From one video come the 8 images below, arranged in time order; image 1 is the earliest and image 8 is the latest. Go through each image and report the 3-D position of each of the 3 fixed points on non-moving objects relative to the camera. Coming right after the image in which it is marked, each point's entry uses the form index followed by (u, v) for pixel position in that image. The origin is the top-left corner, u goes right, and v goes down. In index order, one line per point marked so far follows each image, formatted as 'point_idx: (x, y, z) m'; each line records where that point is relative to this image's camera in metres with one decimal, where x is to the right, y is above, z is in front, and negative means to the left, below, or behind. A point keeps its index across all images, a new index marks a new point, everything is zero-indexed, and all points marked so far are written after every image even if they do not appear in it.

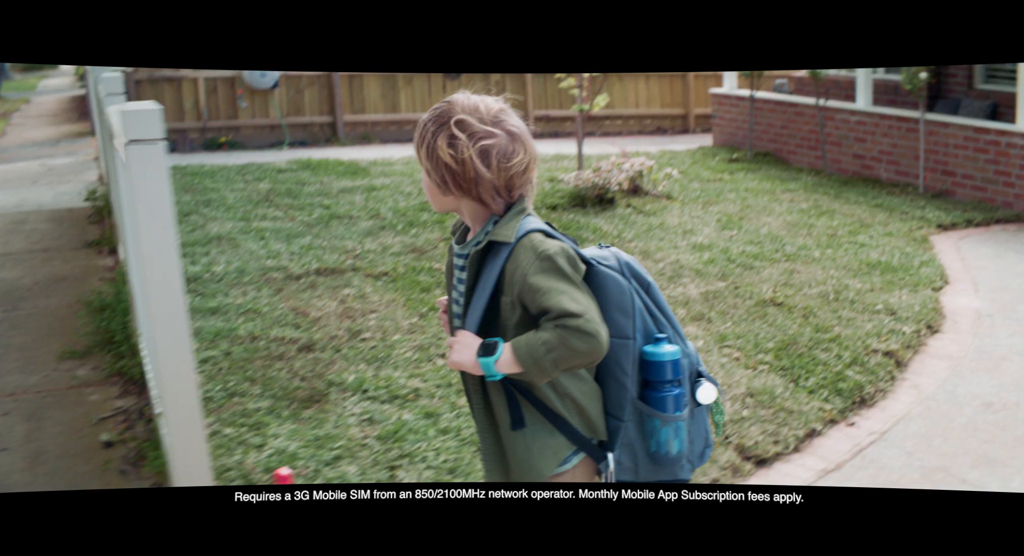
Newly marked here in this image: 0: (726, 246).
0: (+1.2, +0.2, +4.9) m
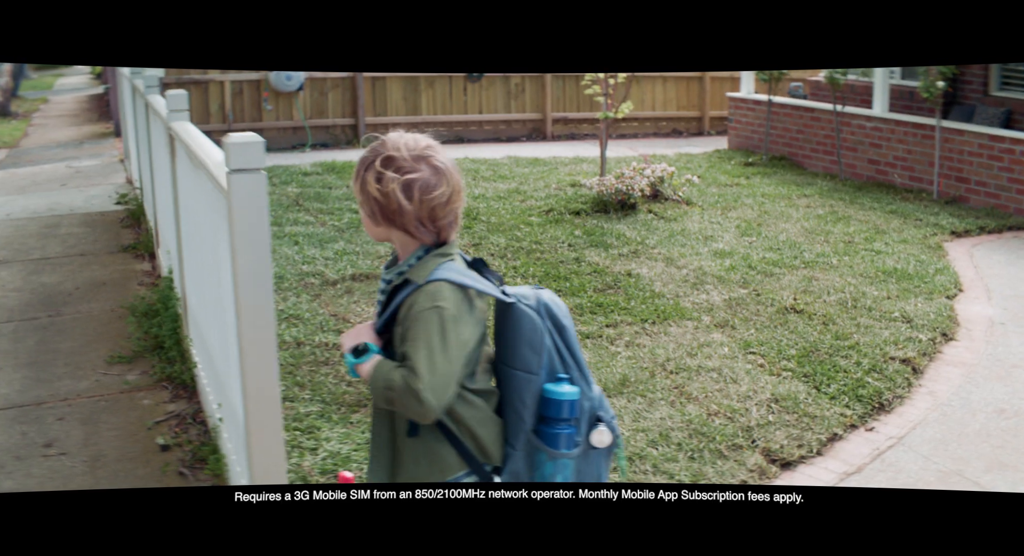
0: (+1.4, +0.1, +5.0) m
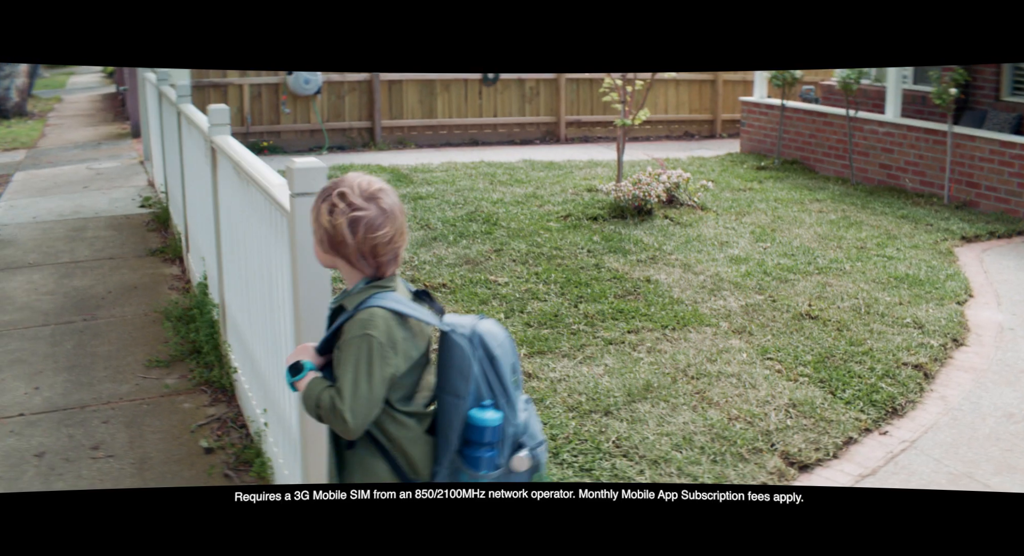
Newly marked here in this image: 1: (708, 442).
0: (+1.5, +0.1, +5.2) m
1: (+0.7, -0.6, +3.0) m
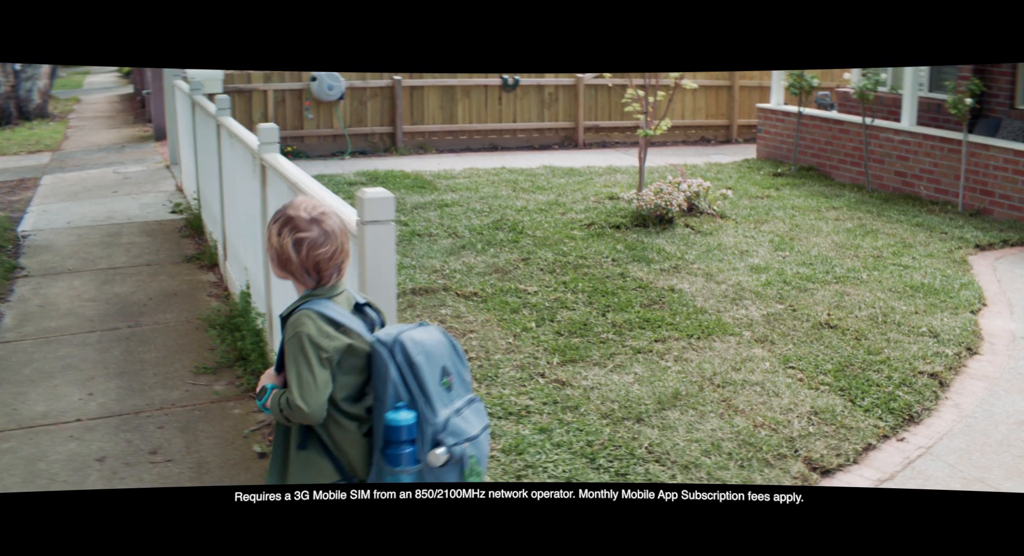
0: (+1.6, +0.1, +5.3) m
1: (+0.8, -0.6, +3.2) m
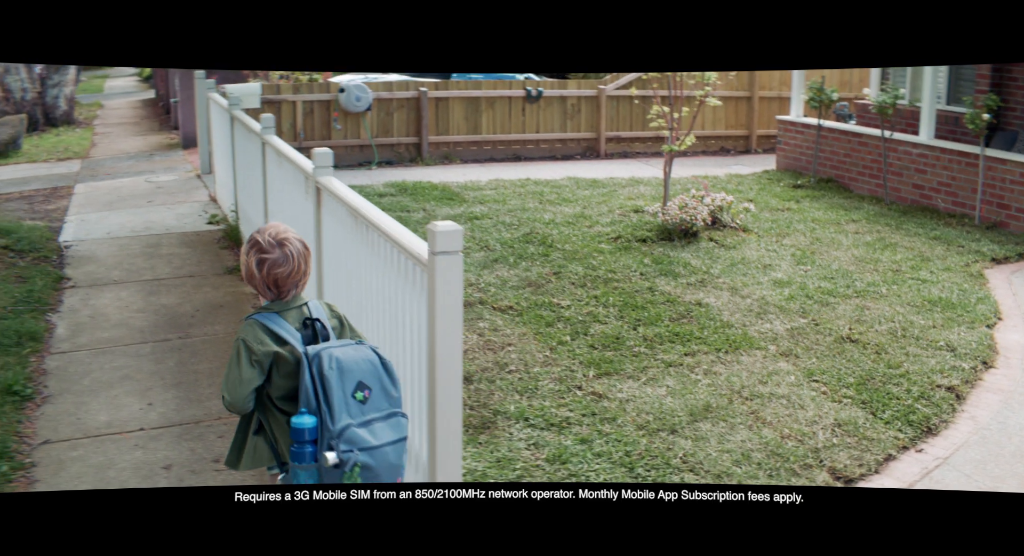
0: (+1.8, 0.0, +5.5) m
1: (+1.0, -0.7, +3.4) m
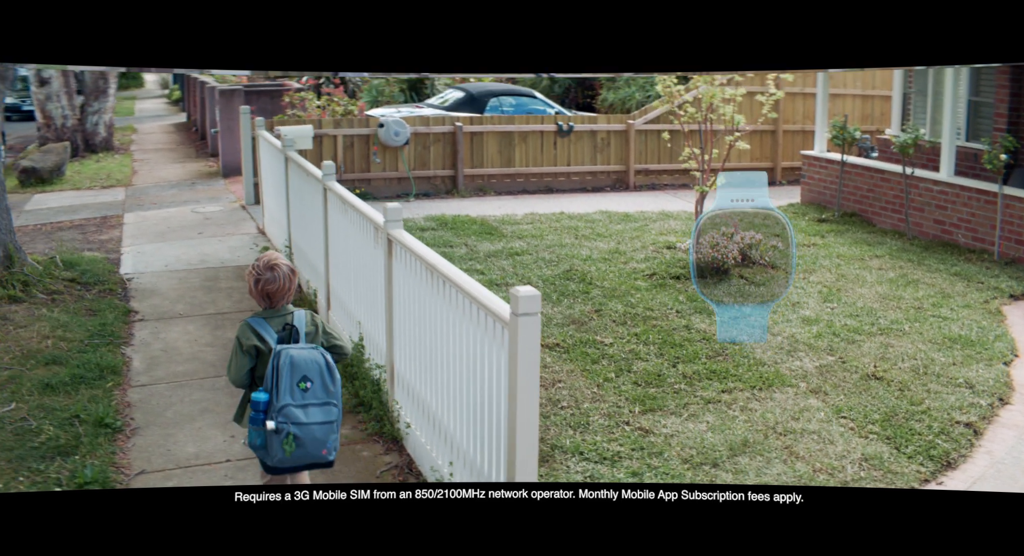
0: (+2.1, -0.3, +5.9) m
1: (+1.2, -0.9, +3.8) m
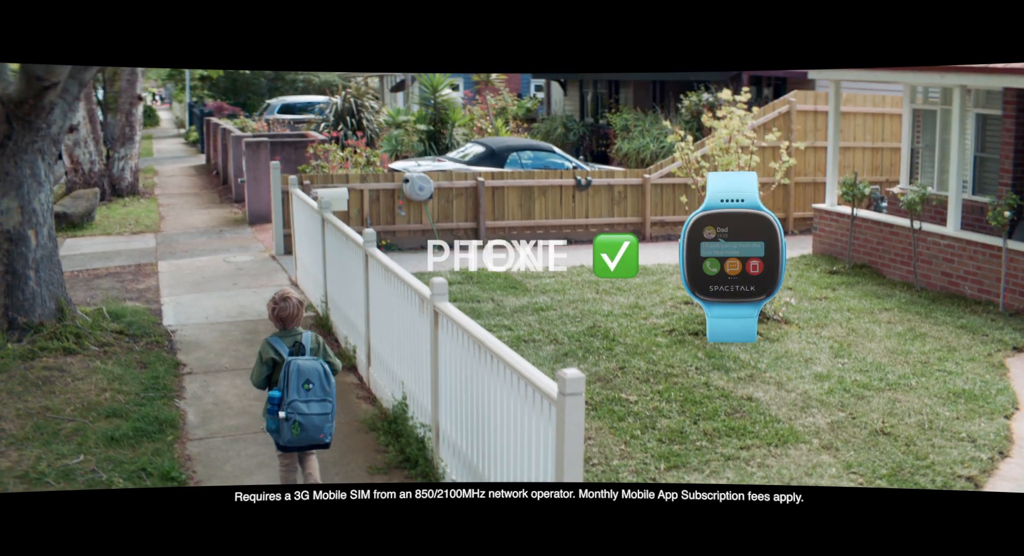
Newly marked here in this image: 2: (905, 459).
0: (+2.4, -0.7, +6.3) m
1: (+1.4, -1.3, +4.1) m
2: (+2.3, -1.0, +5.0) m
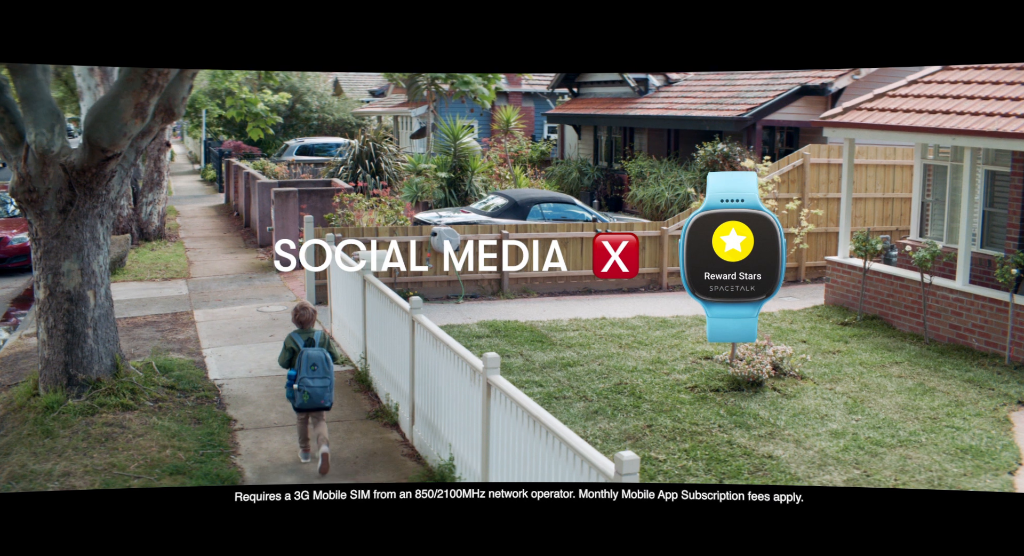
0: (+2.6, -1.2, +6.8) m
1: (+1.7, -1.7, +4.6) m
2: (+2.5, -1.5, +5.5) m
